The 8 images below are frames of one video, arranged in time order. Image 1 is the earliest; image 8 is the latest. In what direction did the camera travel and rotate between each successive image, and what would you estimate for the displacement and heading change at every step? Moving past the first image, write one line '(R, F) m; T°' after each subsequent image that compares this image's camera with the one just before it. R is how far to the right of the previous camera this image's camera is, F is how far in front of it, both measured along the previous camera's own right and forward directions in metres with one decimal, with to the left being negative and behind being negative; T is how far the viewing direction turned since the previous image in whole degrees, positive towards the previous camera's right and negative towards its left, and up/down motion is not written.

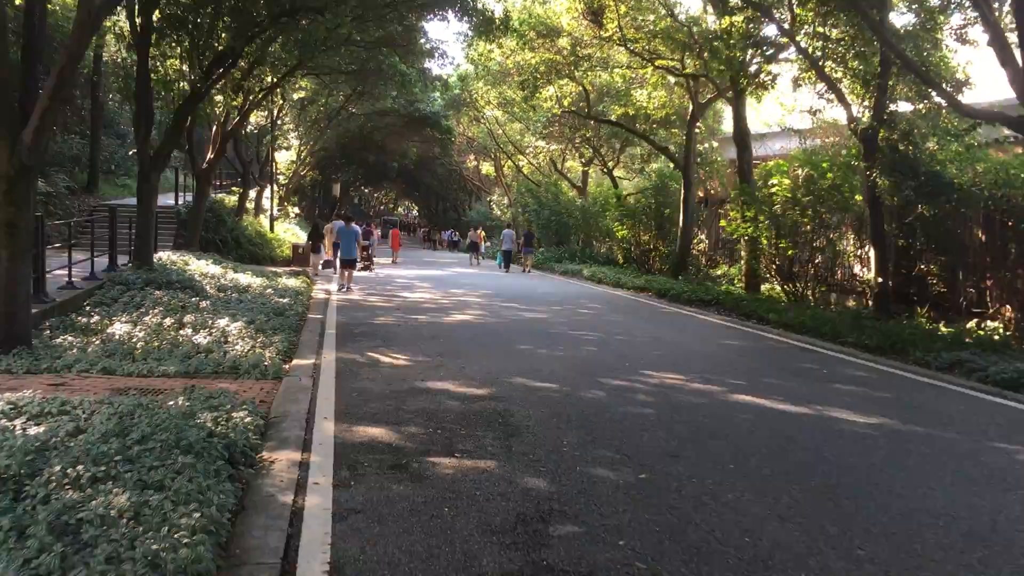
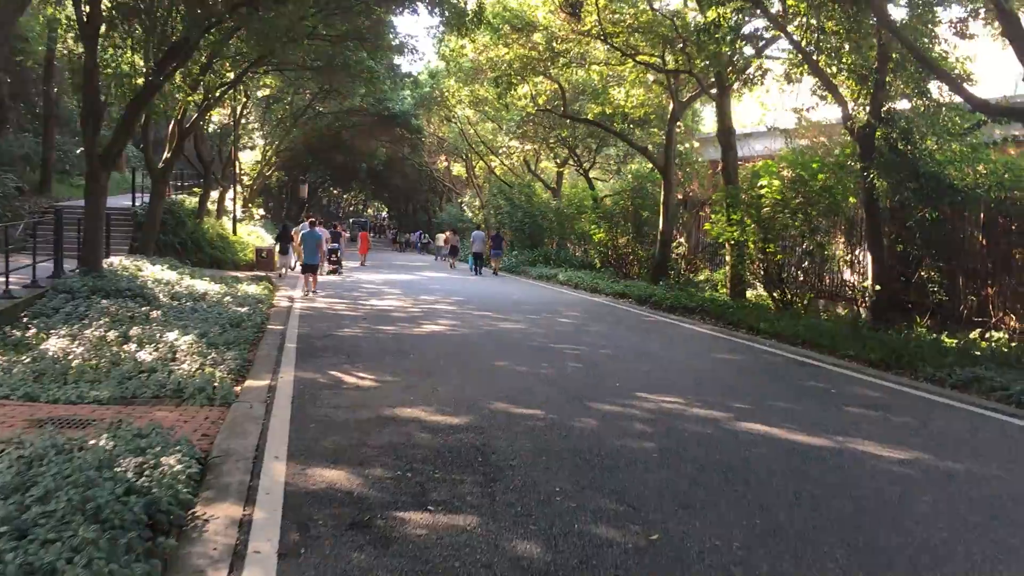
(-0.1, +0.9) m; +2°
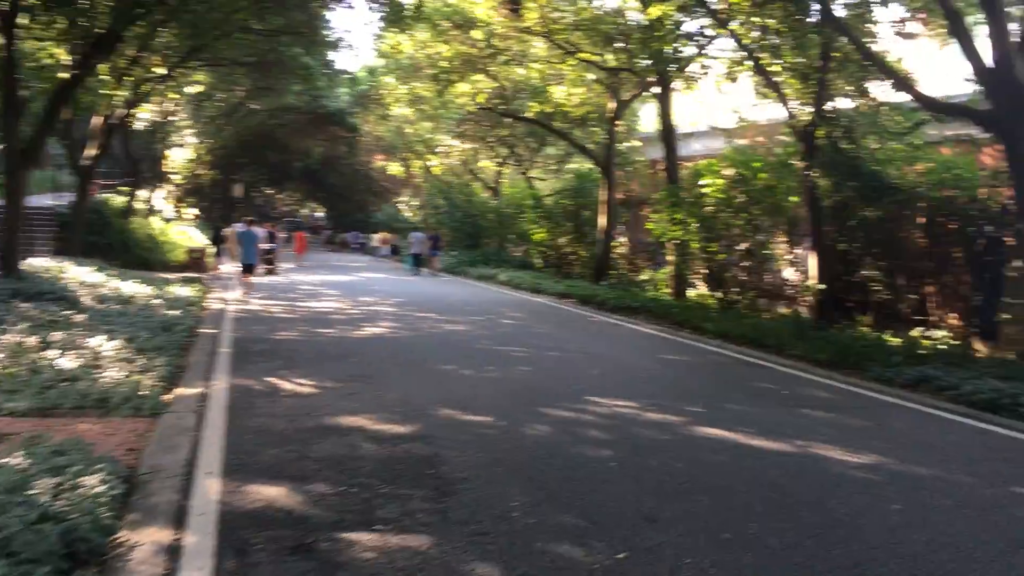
(-0.1, +0.3) m; +4°
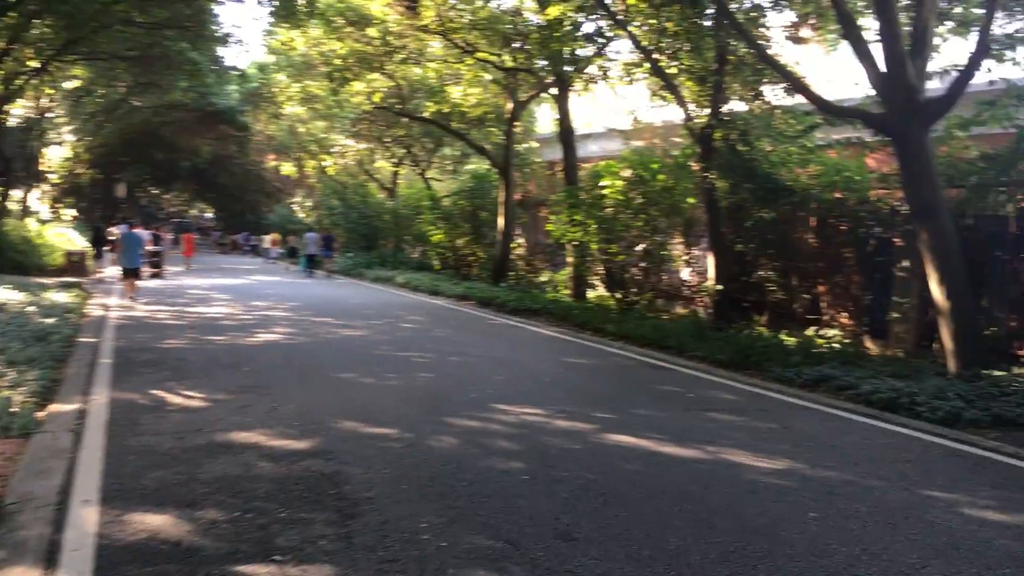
(0.0, +0.2) m; +6°
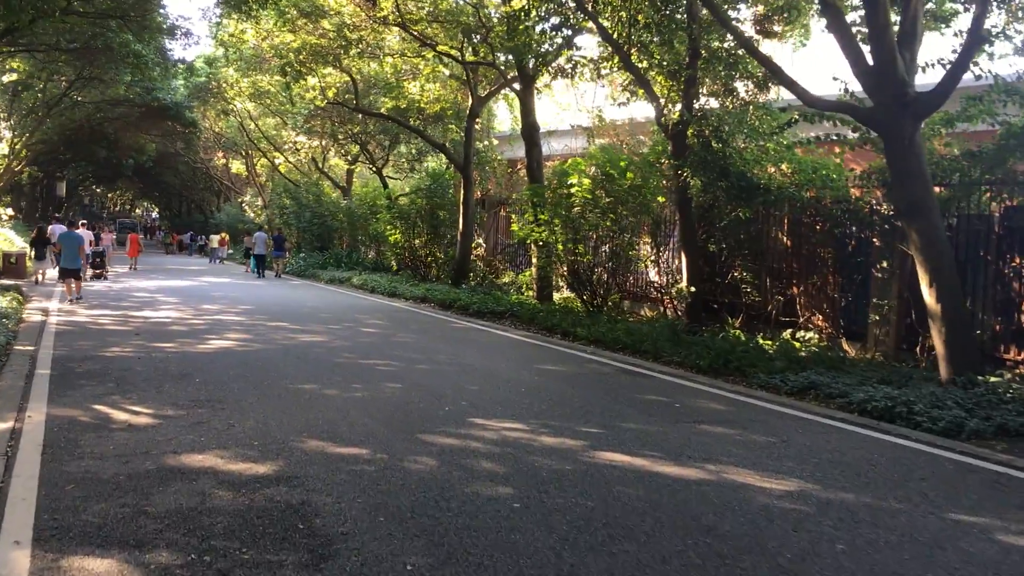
(-0.2, +0.5) m; +3°
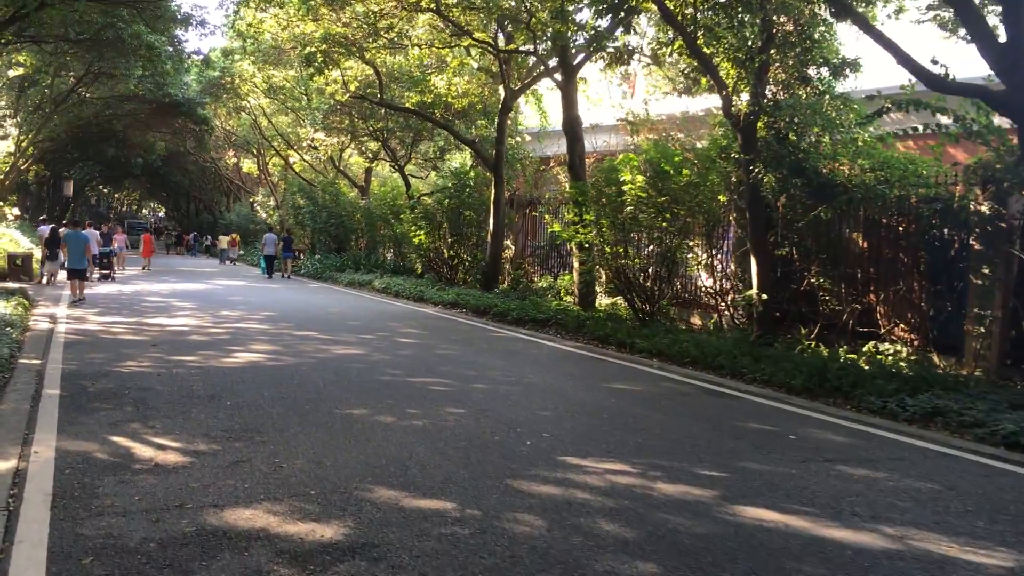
(-0.5, +1.1) m; 0°
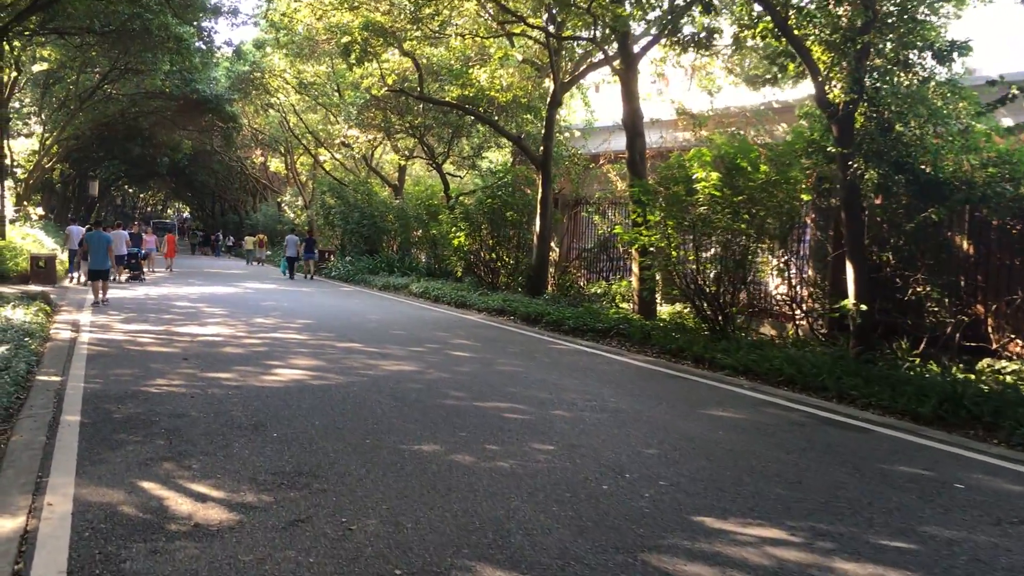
(-0.5, +1.1) m; -1°
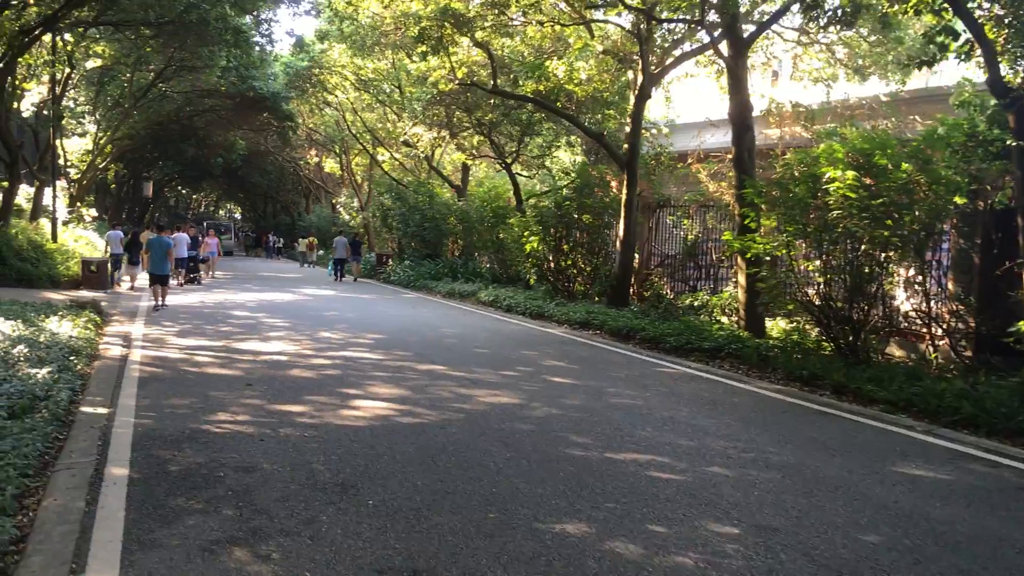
(-0.6, +1.4) m; -3°
